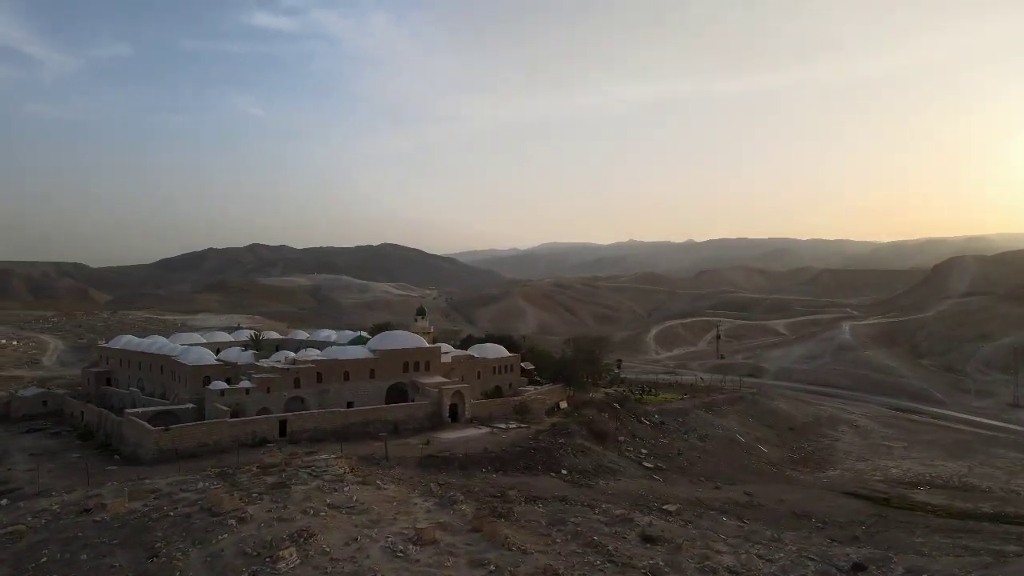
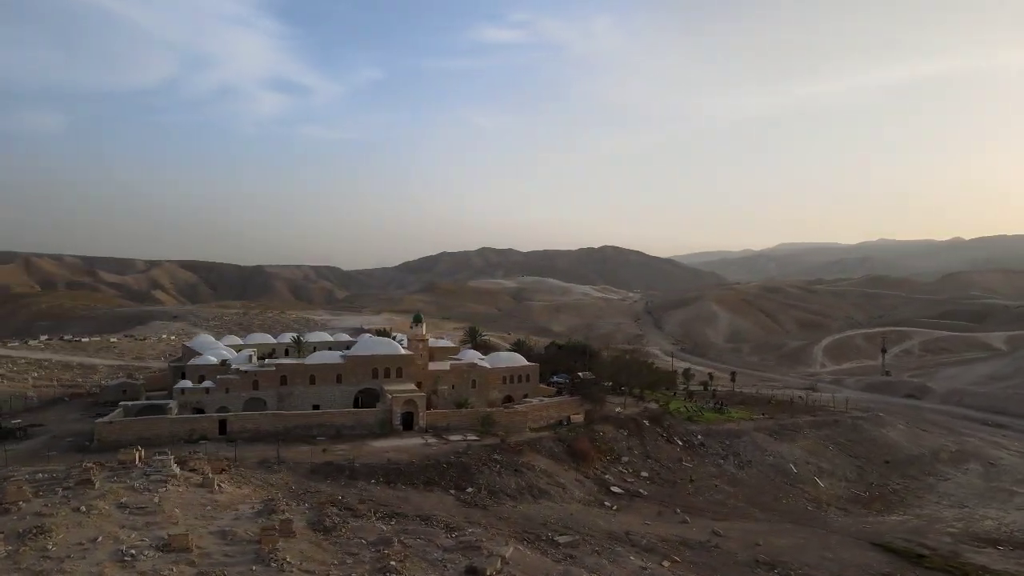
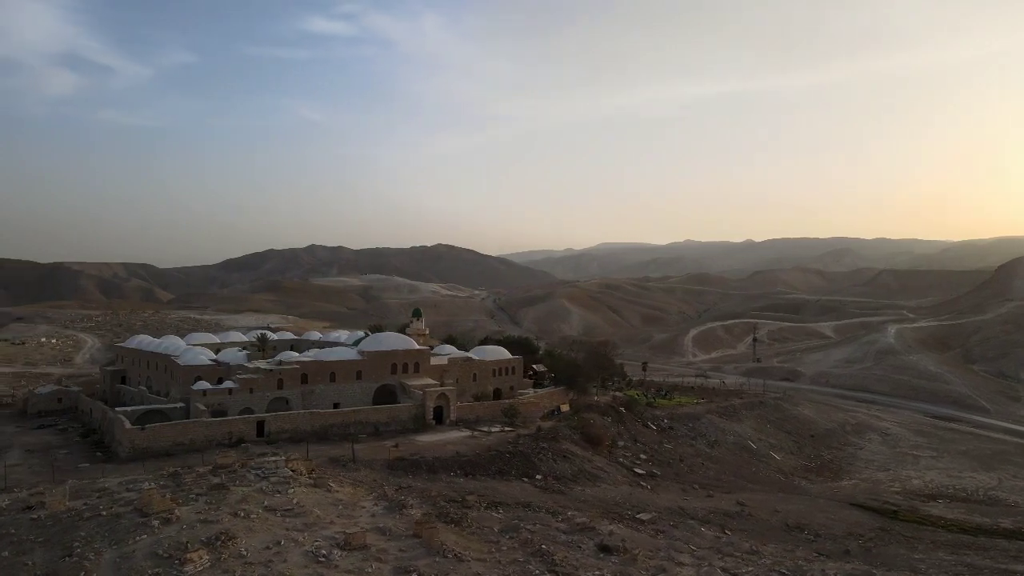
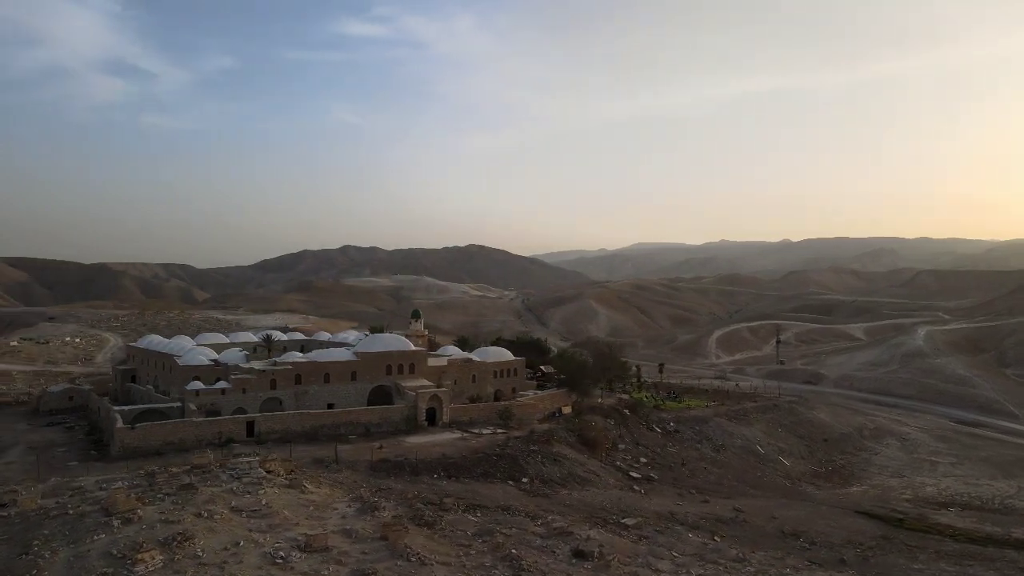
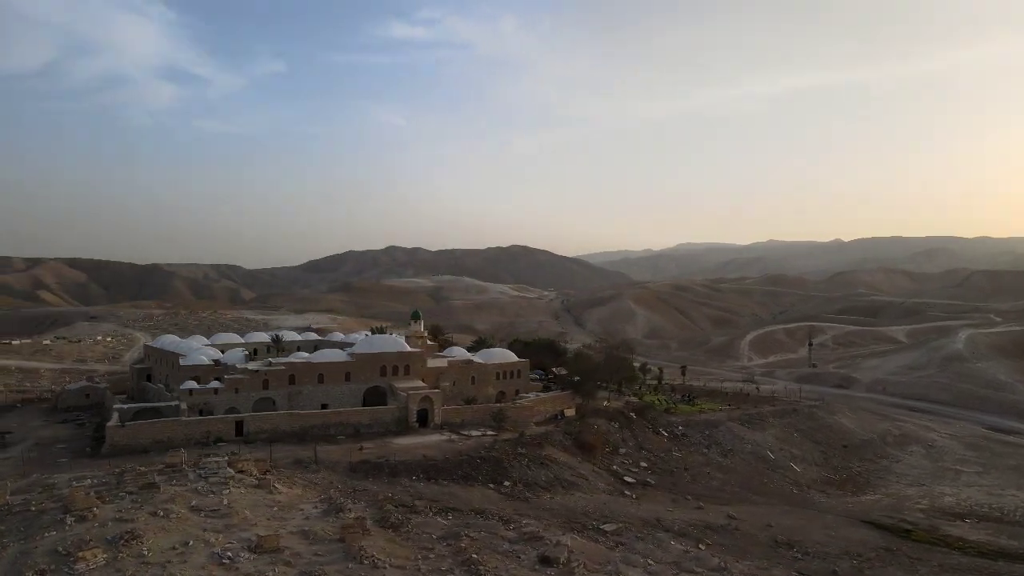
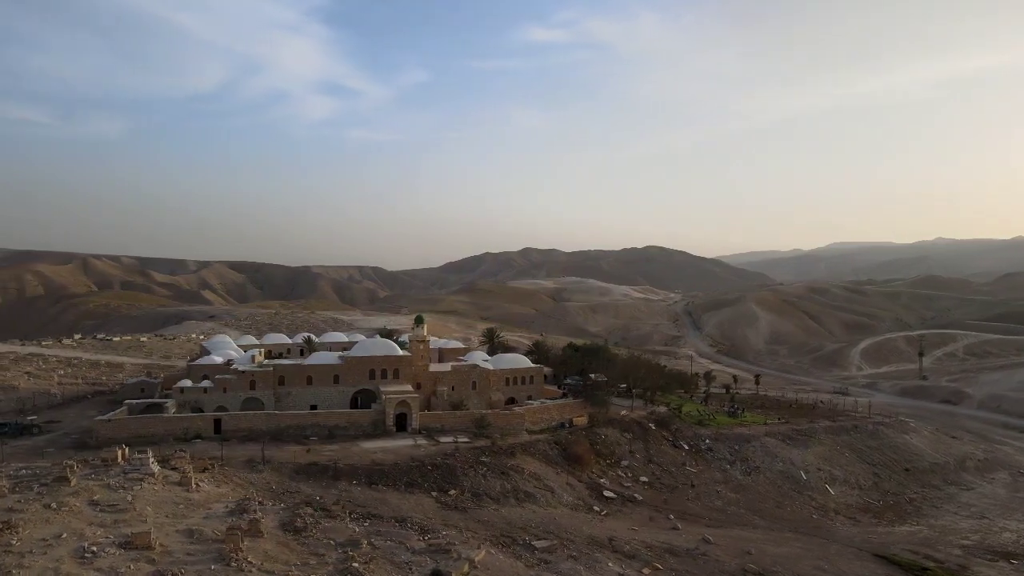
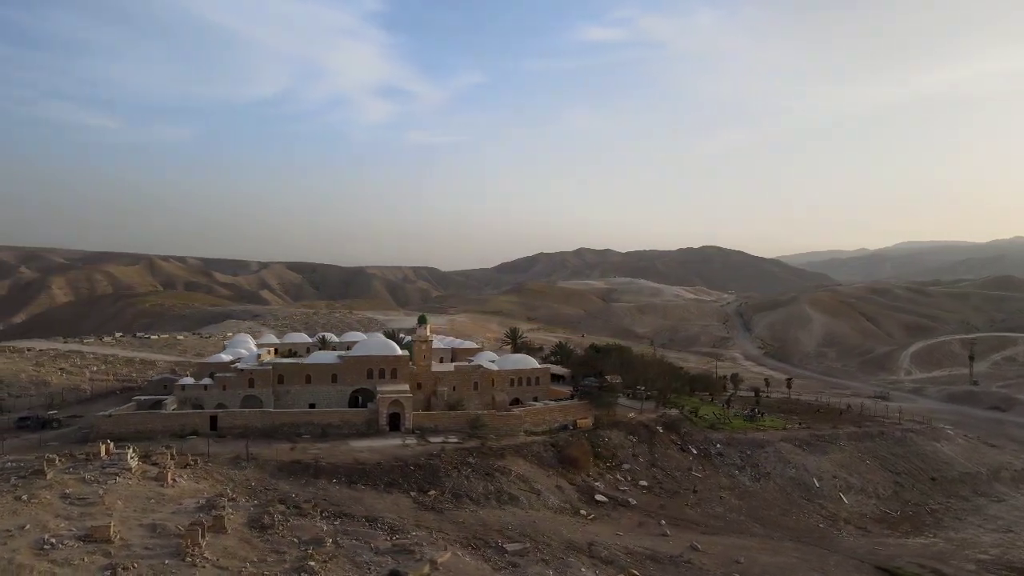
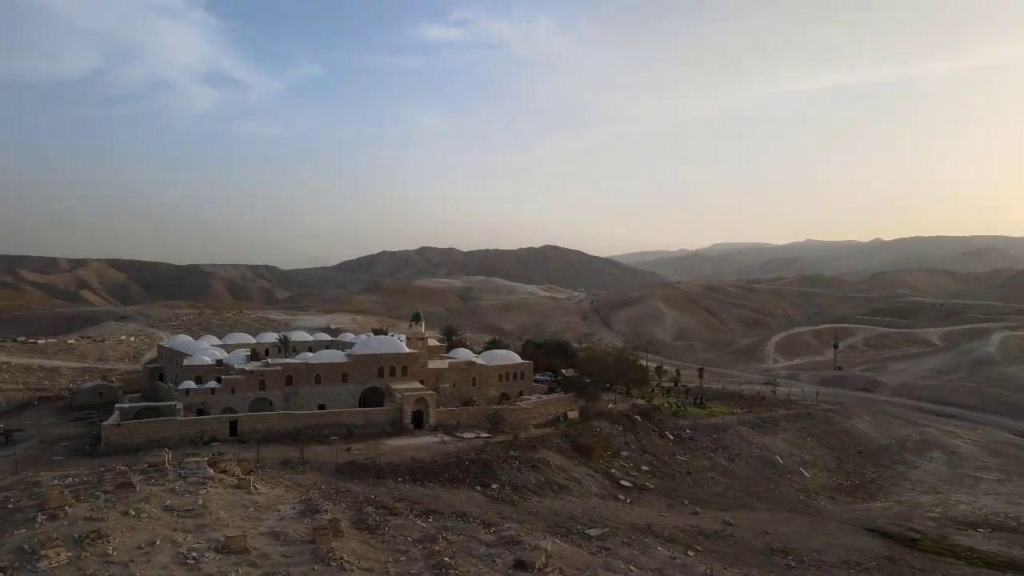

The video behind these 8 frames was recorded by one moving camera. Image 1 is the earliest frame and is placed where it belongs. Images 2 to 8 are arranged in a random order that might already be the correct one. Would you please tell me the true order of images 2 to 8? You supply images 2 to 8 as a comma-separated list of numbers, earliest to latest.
3, 4, 5, 8, 2, 6, 7
